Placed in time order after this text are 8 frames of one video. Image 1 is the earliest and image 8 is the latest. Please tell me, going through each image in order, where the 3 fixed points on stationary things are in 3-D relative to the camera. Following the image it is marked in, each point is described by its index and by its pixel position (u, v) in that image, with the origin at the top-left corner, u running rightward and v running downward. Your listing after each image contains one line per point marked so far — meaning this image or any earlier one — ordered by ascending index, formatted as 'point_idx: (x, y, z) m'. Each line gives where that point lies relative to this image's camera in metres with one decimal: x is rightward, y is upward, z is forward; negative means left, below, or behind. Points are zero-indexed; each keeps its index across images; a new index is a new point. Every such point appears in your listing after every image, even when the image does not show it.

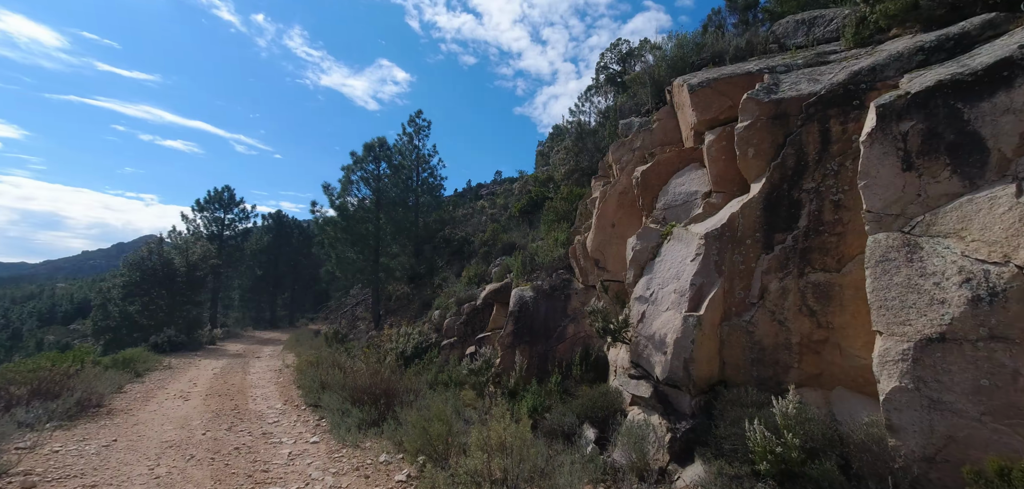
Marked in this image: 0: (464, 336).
0: (-0.9, -2.1, +10.7) m
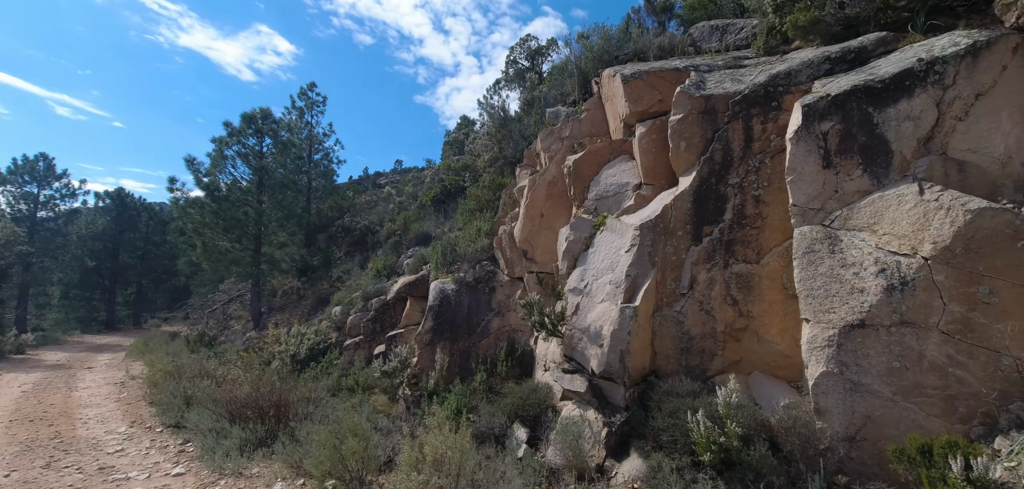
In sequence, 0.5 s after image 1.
0: (-3.0, -1.9, +9.9) m
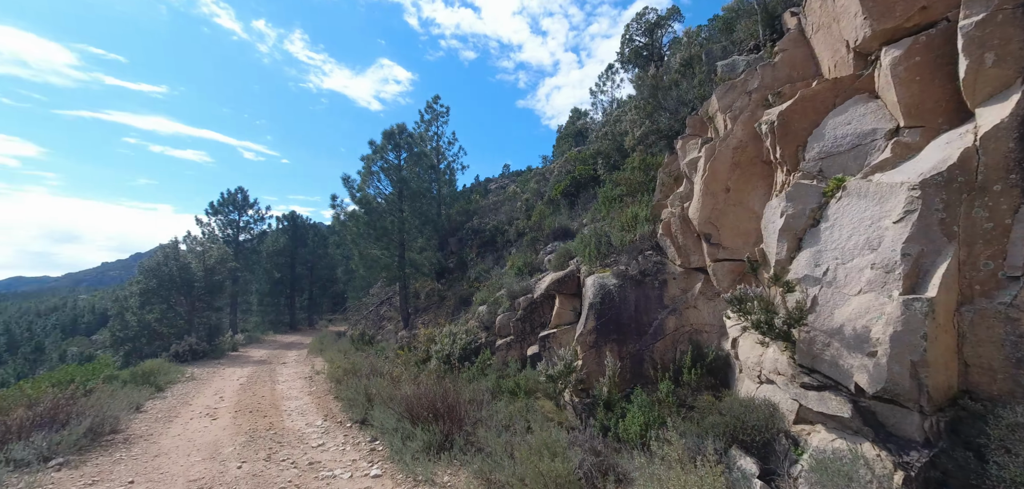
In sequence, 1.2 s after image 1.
0: (+0.2, -1.8, +9.4) m
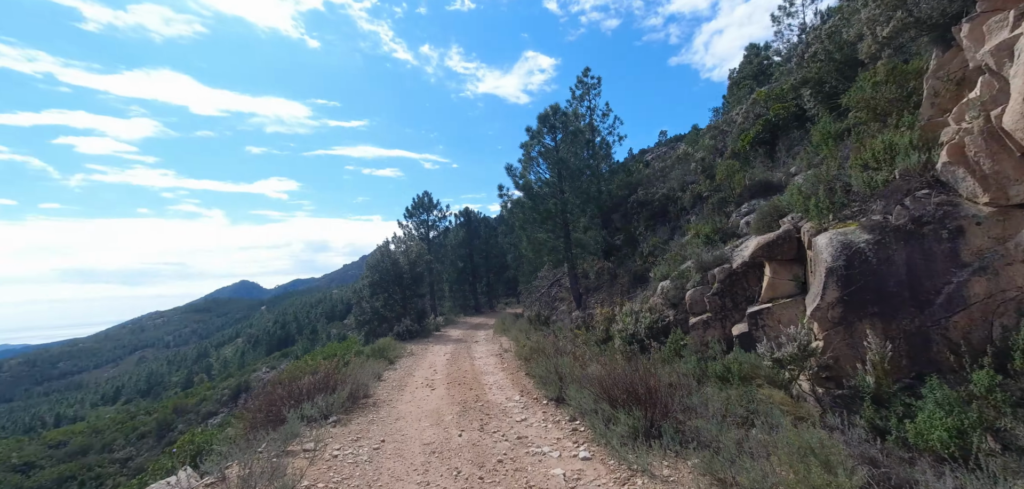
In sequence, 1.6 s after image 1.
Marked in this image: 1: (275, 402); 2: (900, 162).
0: (+3.7, -1.2, +8.1) m
1: (-5.7, -3.8, +11.2) m
2: (+4.4, +0.9, +5.2) m
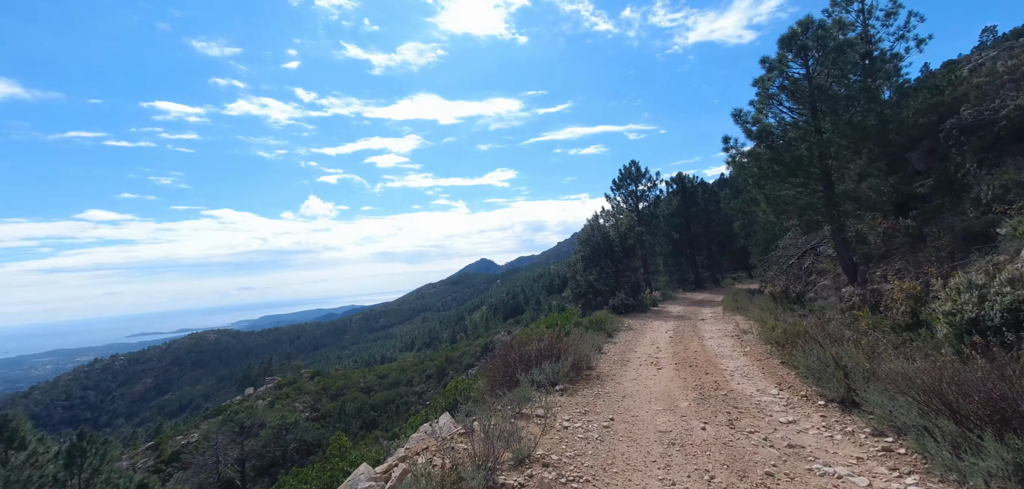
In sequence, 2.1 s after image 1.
0: (+6.9, -0.3, +4.4) m
1: (-0.2, -3.1, +11.3) m
2: (+6.2, +1.6, +1.3) m
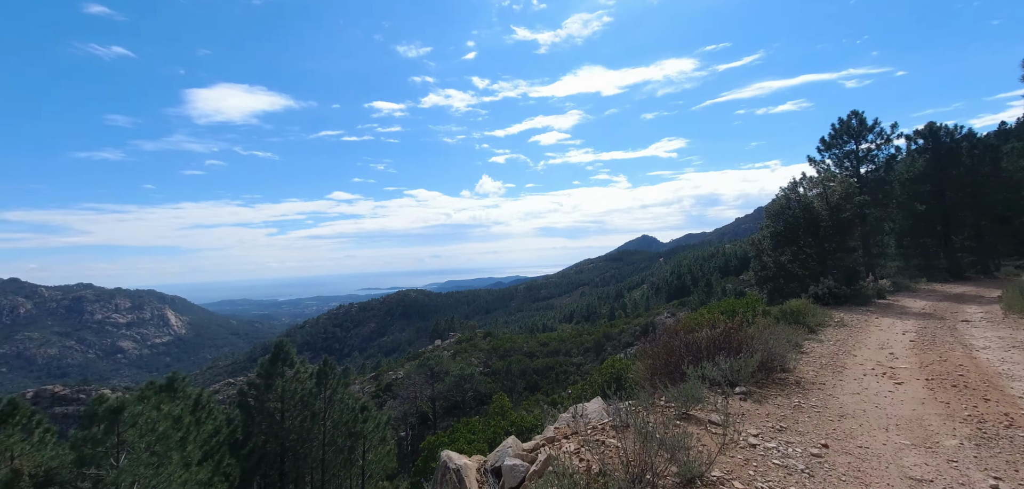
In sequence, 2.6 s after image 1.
0: (+7.6, -0.1, +0.2) m
1: (+3.2, -2.3, +9.3) m
2: (+5.9, +1.7, -2.5) m
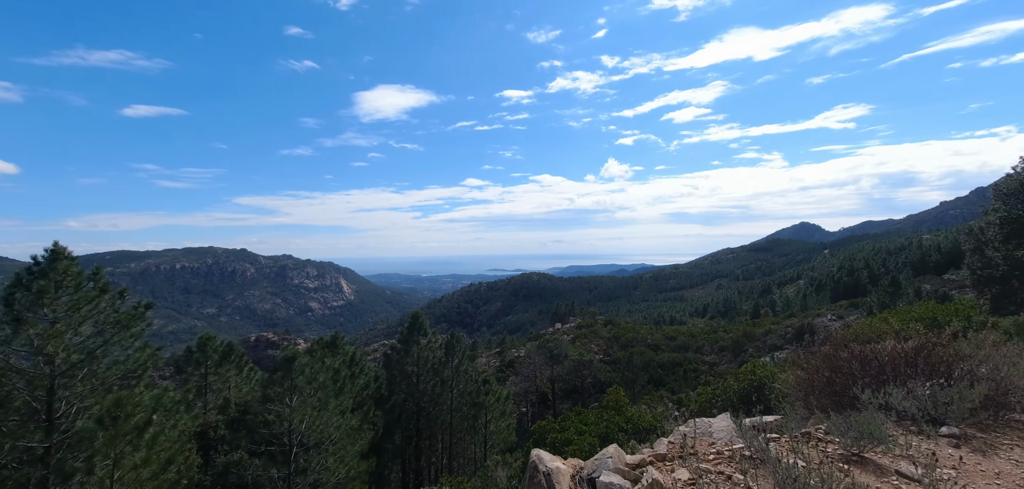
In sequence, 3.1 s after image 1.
0: (+6.7, -0.2, -3.0) m
1: (+4.9, -1.9, +7.0) m
2: (+4.3, +1.6, -5.2) m
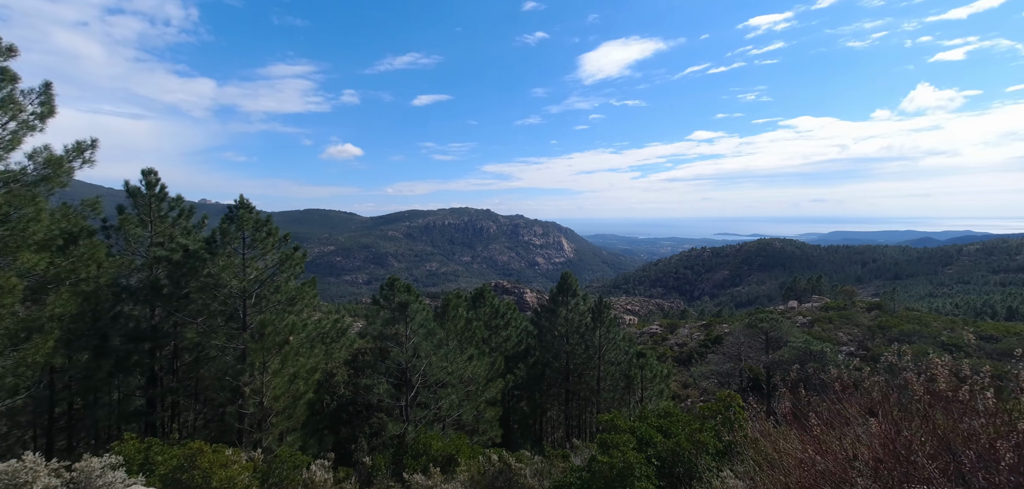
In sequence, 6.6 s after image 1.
0: (-0.7, -0.8, -6.0) m
1: (+2.9, -1.7, +3.6) m
2: (-3.8, +1.0, -6.9) m
